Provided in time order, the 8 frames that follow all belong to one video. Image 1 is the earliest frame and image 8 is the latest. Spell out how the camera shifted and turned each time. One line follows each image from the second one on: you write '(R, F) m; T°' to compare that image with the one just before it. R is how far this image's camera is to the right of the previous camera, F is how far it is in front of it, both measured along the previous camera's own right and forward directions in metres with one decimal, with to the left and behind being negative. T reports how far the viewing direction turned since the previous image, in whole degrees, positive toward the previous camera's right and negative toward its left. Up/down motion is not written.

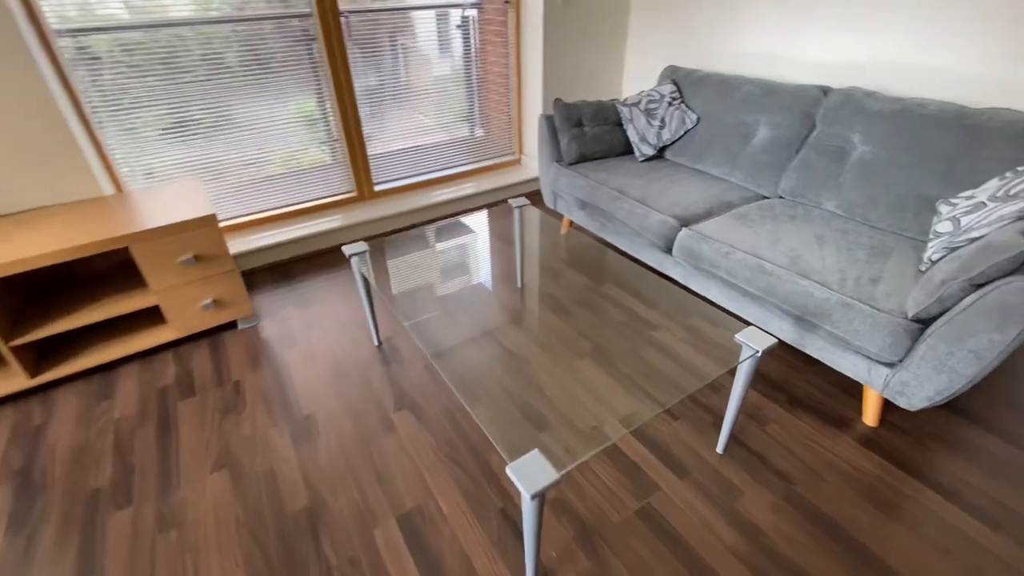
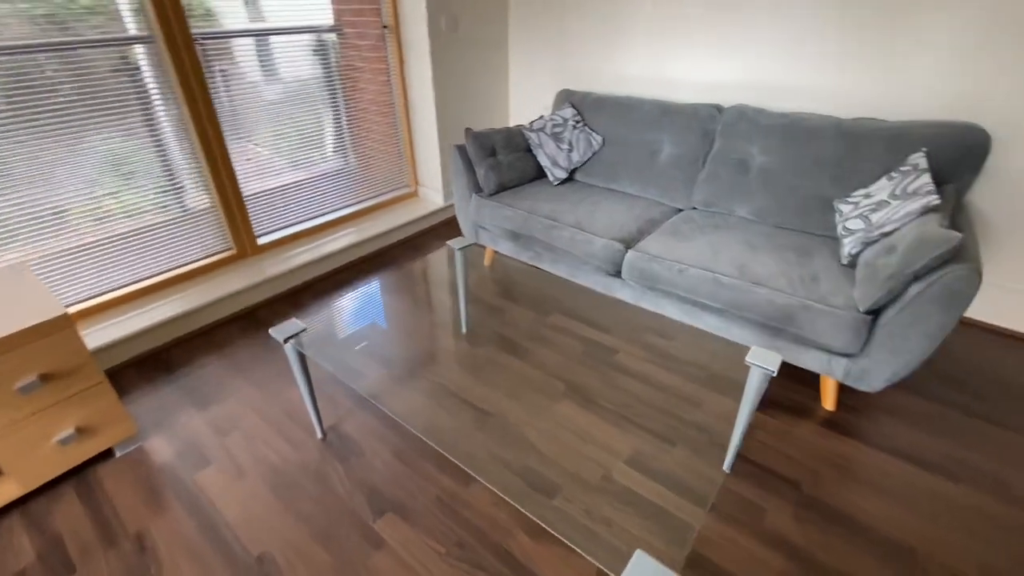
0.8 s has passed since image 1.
(-0.4, +0.2) m; +16°
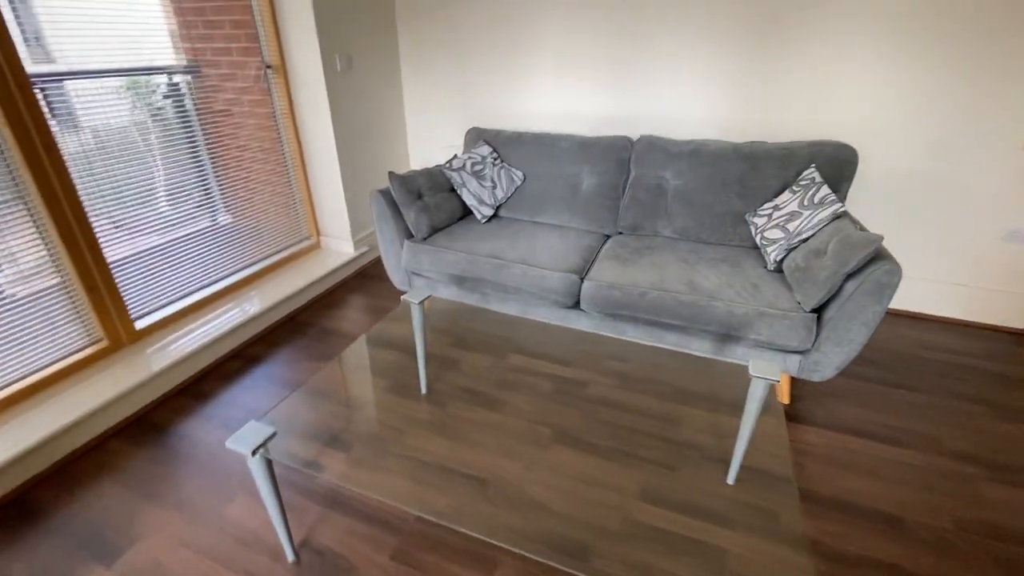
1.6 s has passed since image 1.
(-0.4, +0.2) m; +15°
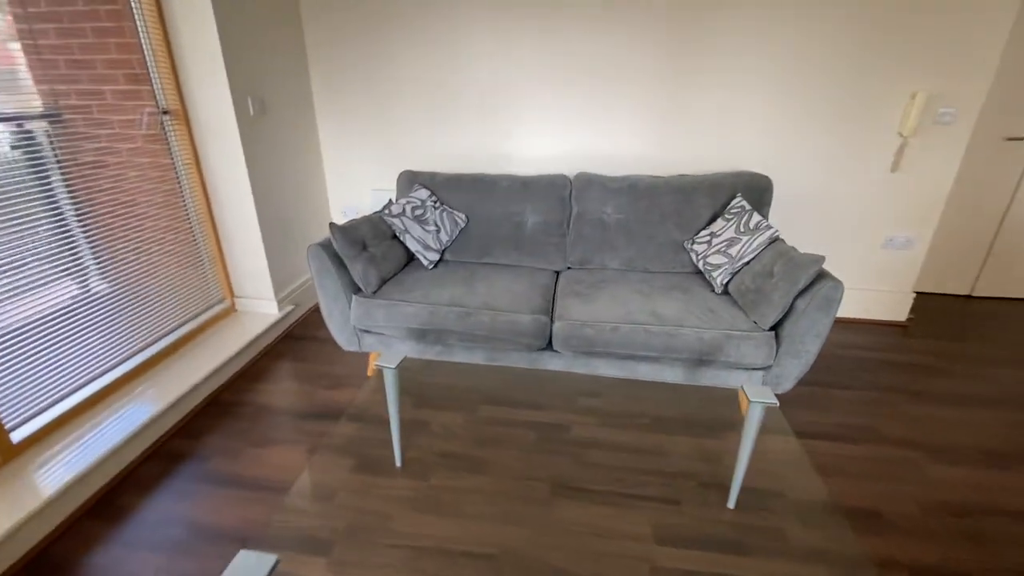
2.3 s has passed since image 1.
(-0.3, +0.1) m; +12°
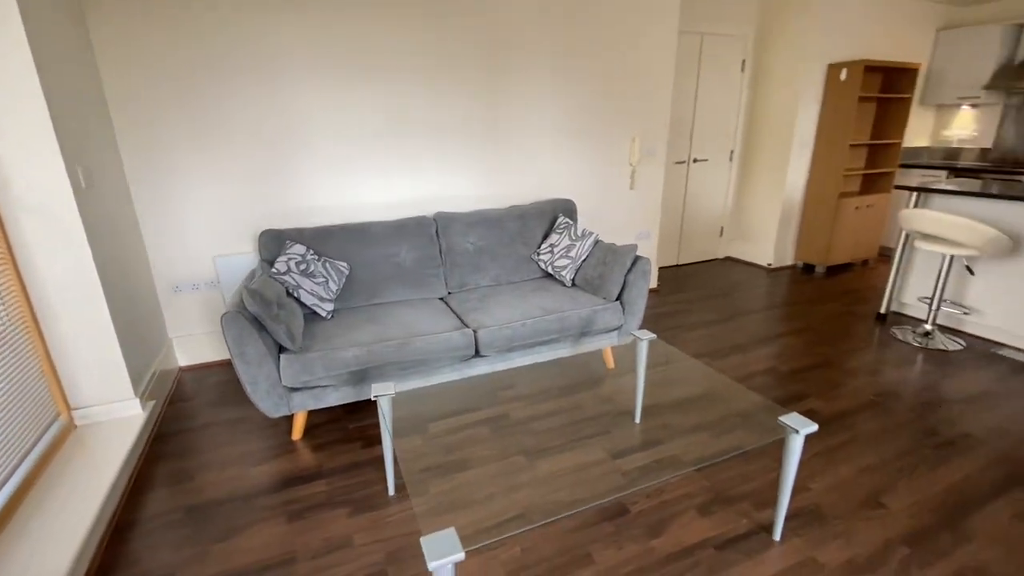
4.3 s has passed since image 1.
(-0.8, -0.2) m; +29°
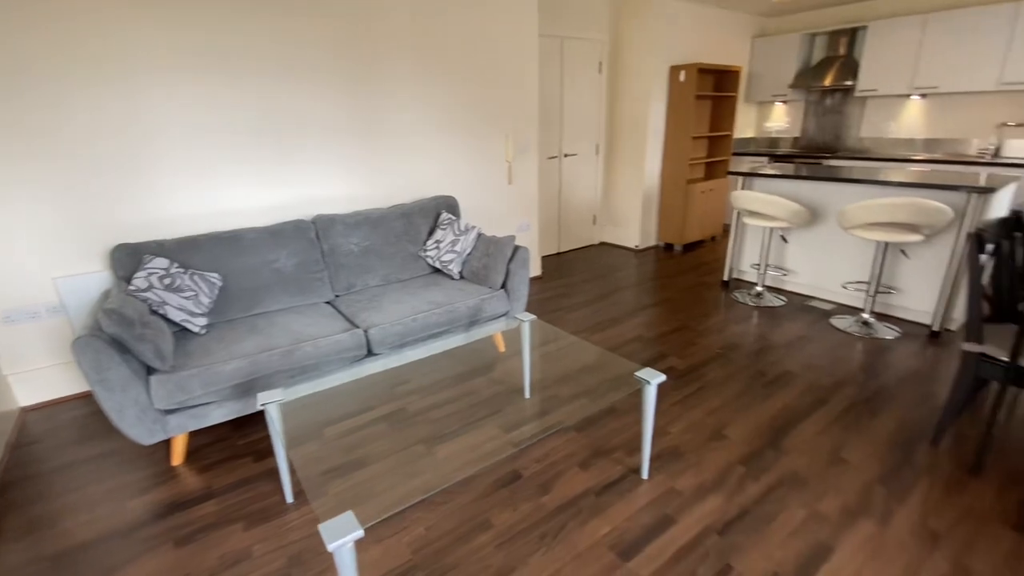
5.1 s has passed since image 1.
(+0.1, -0.1) m; +12°
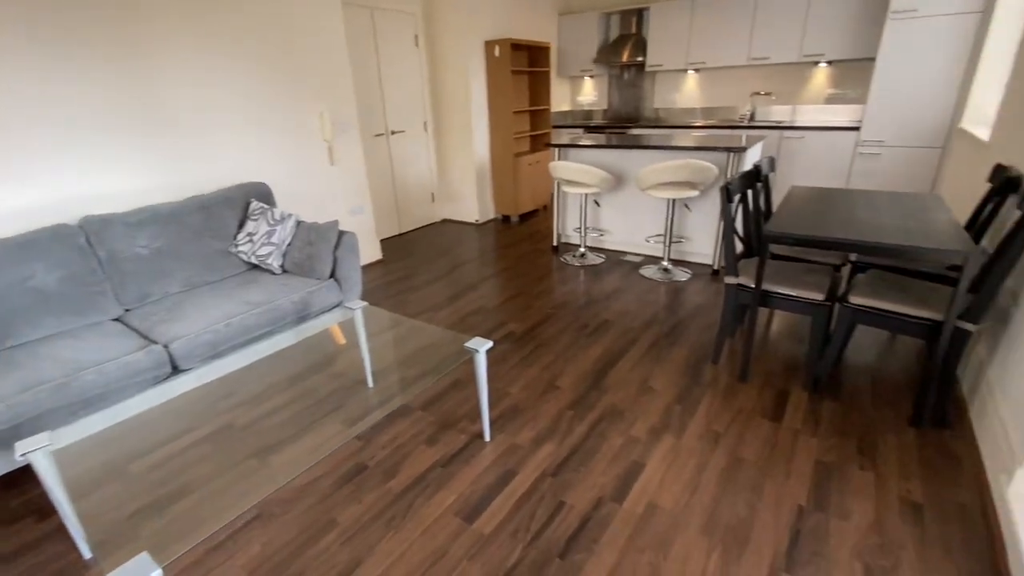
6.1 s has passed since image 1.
(+0.1, 0.0) m; +16°
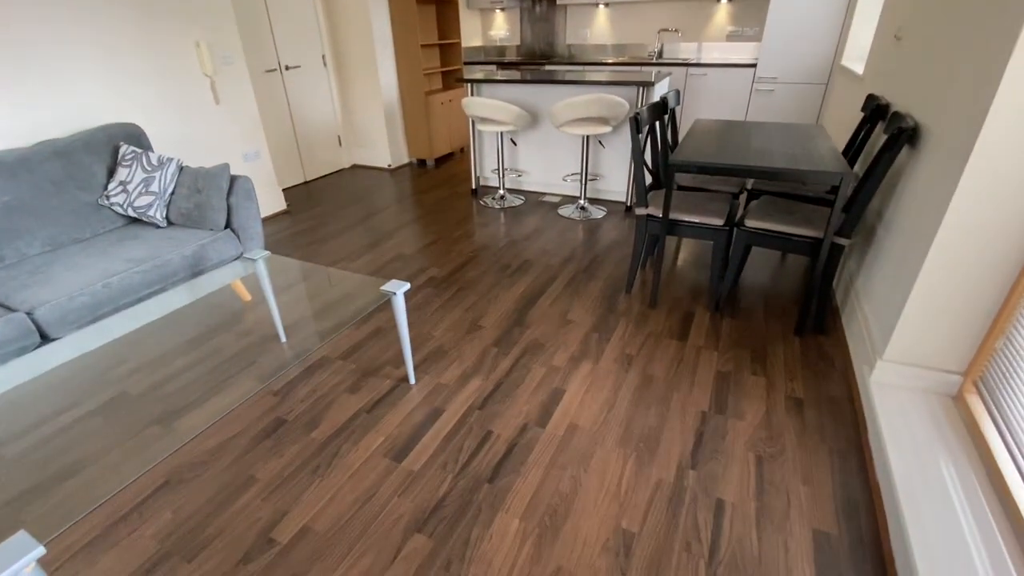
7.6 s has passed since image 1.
(0.0, 0.0) m; +9°
